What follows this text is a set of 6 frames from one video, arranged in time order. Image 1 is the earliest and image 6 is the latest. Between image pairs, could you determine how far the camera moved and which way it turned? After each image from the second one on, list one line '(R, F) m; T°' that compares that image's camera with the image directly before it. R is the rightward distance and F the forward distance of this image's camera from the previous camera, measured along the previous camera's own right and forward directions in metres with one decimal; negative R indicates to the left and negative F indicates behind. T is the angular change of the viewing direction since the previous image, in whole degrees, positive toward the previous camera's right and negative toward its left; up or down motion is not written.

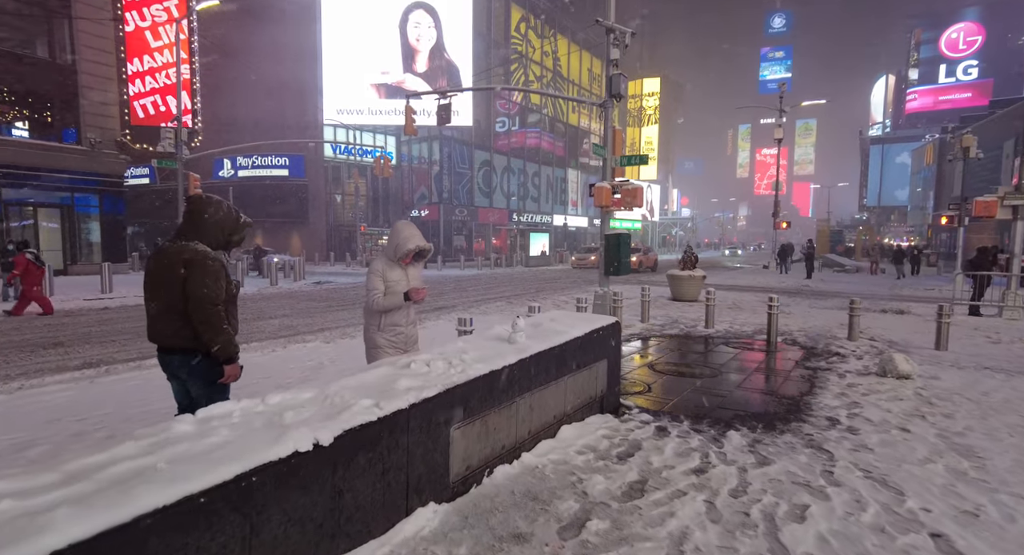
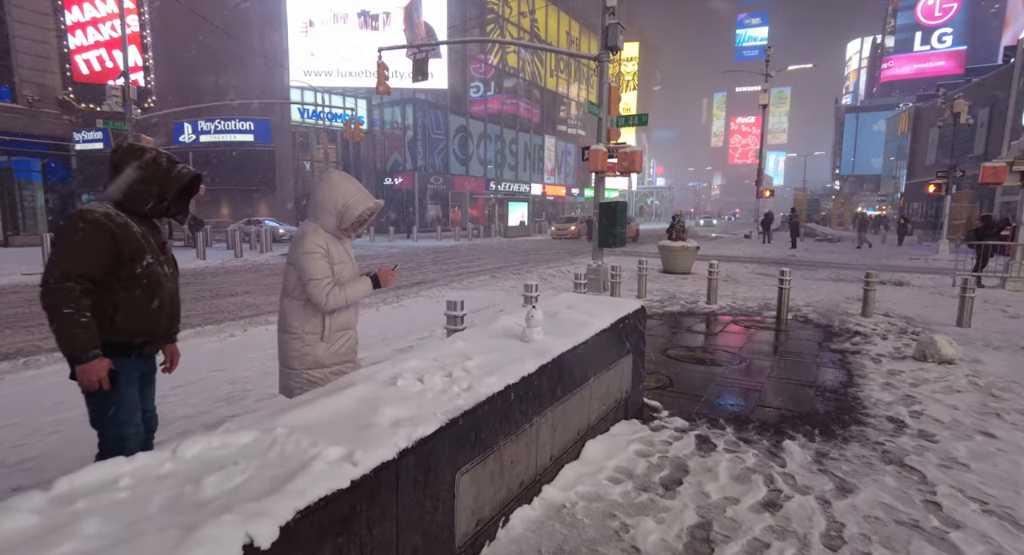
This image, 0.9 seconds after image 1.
(-0.3, +1.1) m; +3°
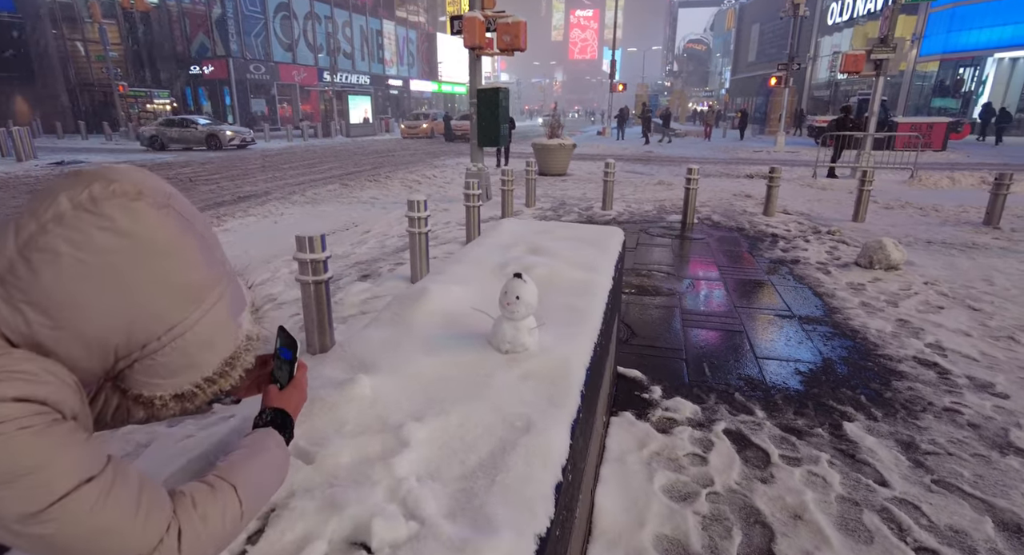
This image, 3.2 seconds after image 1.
(-0.3, +2.2) m; +16°
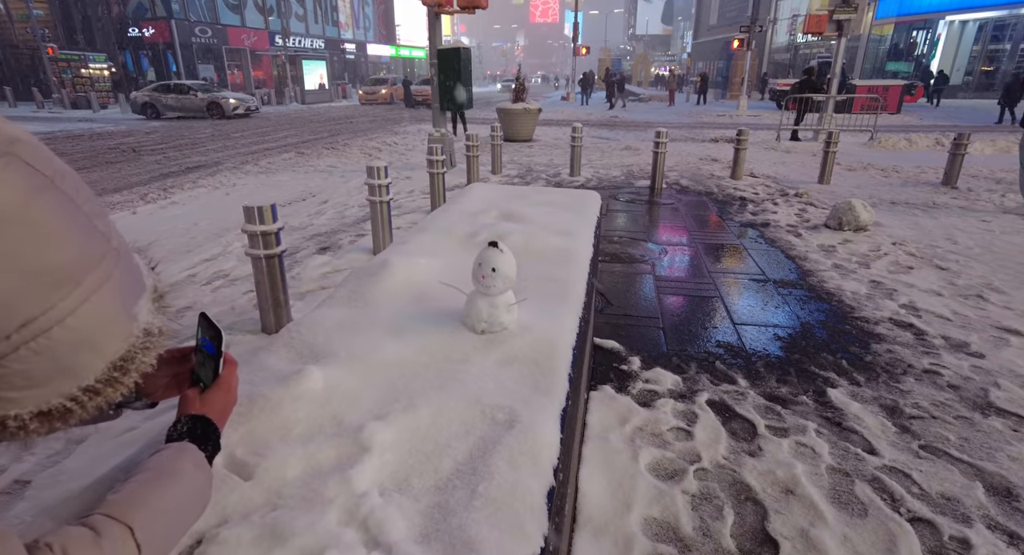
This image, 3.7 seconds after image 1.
(0.0, +0.2) m; +4°
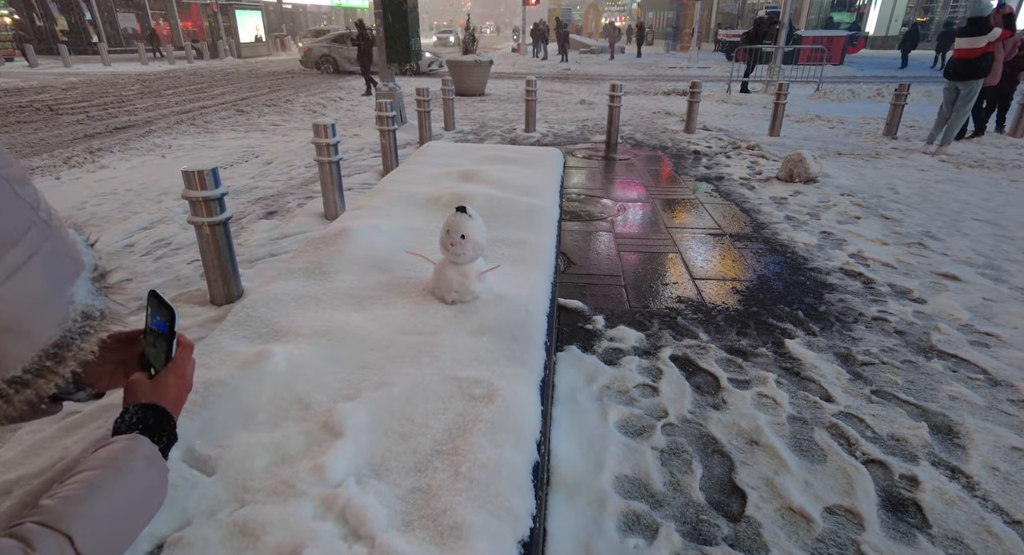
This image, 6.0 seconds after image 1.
(0.0, +0.1) m; +5°
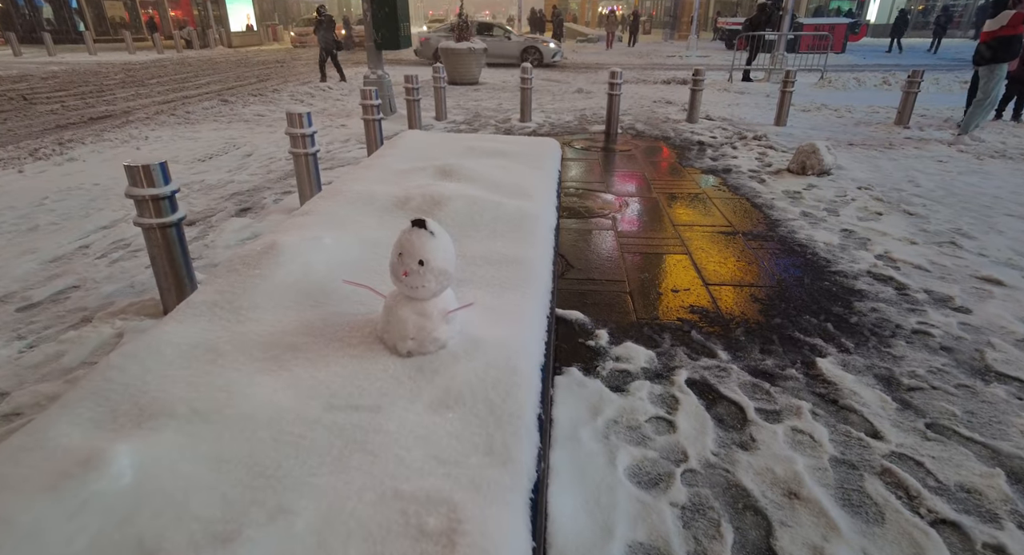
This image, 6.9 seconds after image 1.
(0.0, +0.4) m; 0°
